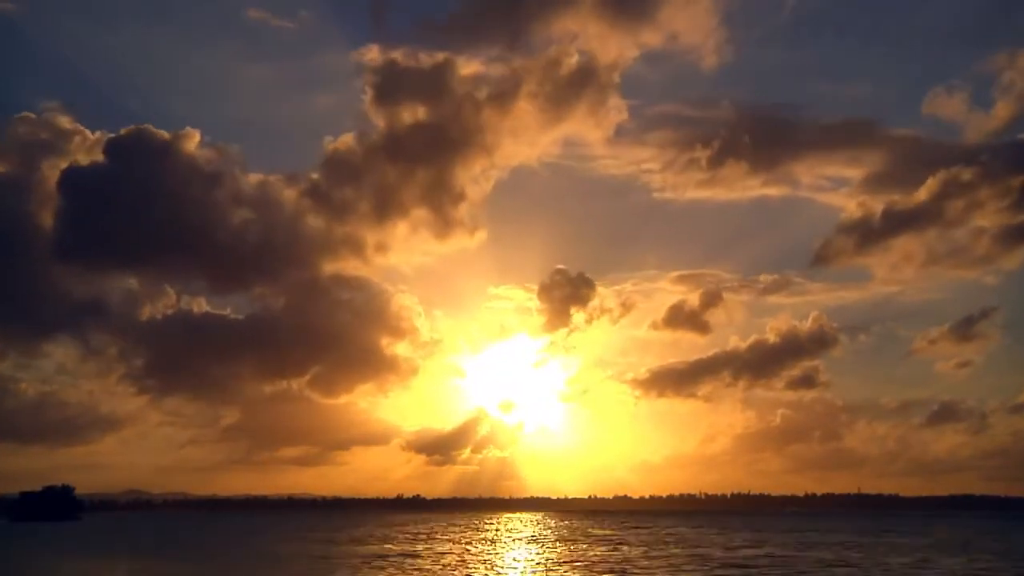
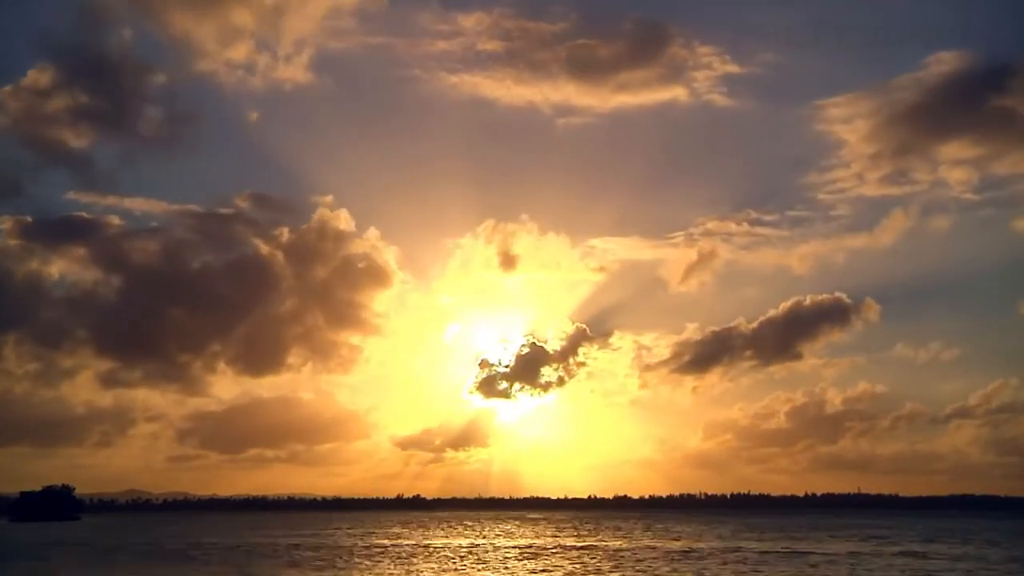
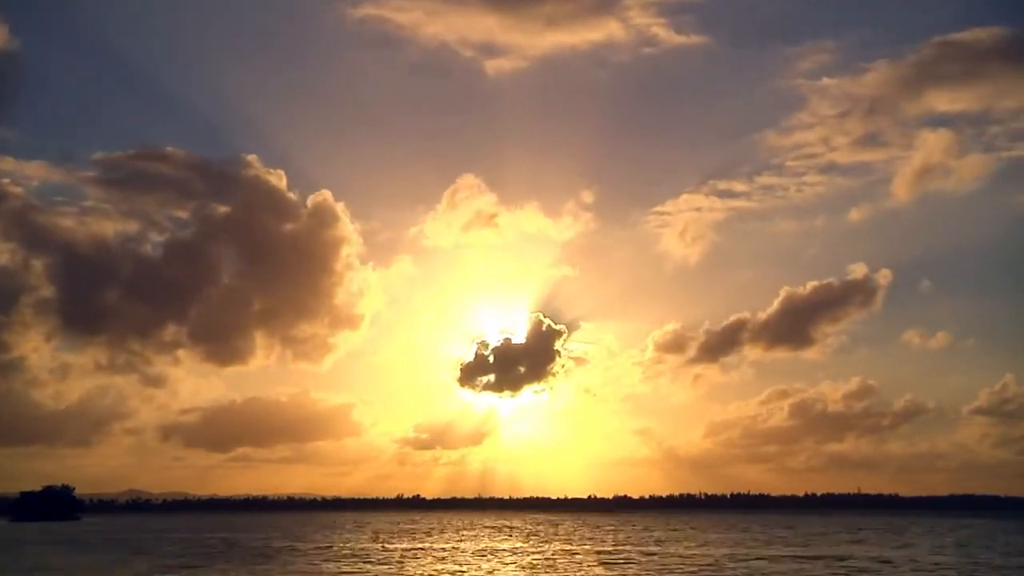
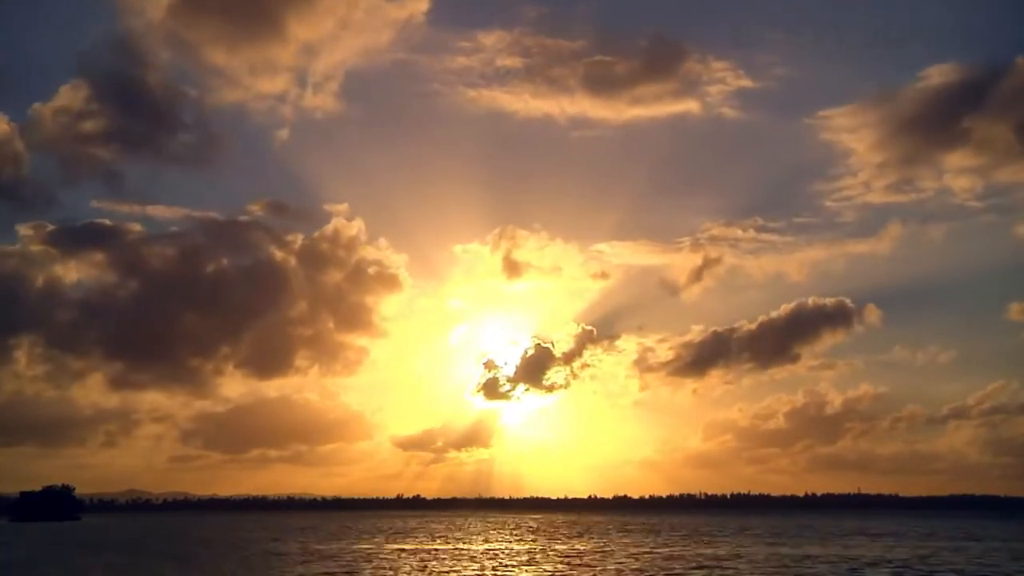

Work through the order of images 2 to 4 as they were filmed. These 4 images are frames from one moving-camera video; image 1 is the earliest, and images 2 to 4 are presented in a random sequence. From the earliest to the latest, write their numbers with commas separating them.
4, 2, 3
